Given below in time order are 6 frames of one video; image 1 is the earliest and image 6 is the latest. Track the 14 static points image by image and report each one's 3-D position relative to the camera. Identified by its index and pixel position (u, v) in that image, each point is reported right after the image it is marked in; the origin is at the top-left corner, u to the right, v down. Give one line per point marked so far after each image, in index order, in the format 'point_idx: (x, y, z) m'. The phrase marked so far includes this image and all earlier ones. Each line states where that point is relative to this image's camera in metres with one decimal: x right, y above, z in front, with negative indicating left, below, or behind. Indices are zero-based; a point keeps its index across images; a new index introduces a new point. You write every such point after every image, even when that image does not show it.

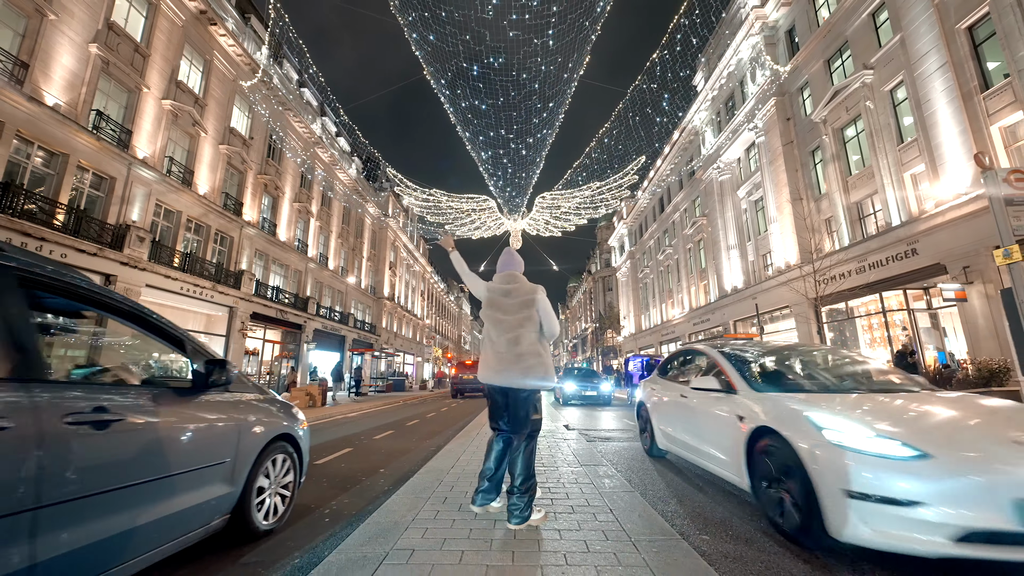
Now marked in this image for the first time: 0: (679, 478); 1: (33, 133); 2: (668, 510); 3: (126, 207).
0: (+1.9, -2.1, +4.8) m
1: (-13.1, +4.2, +11.8) m
2: (+1.4, -1.9, +3.9) m
3: (-12.9, +2.7, +14.3) m
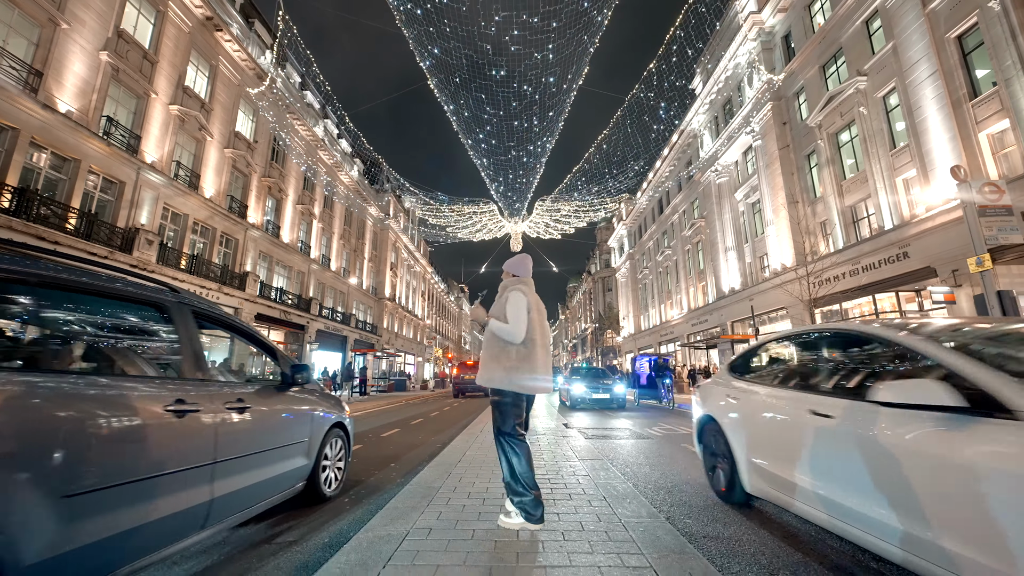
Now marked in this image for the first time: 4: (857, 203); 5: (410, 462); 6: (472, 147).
0: (+1.9, -2.2, +5.1) m
1: (-13.1, +4.1, +12.1) m
2: (+1.4, -2.0, +4.2) m
3: (-12.8, +2.6, +14.7) m
4: (+13.2, +3.2, +16.5) m
5: (-1.3, -2.2, +5.6) m
6: (-1.0, +3.7, +11.0) m
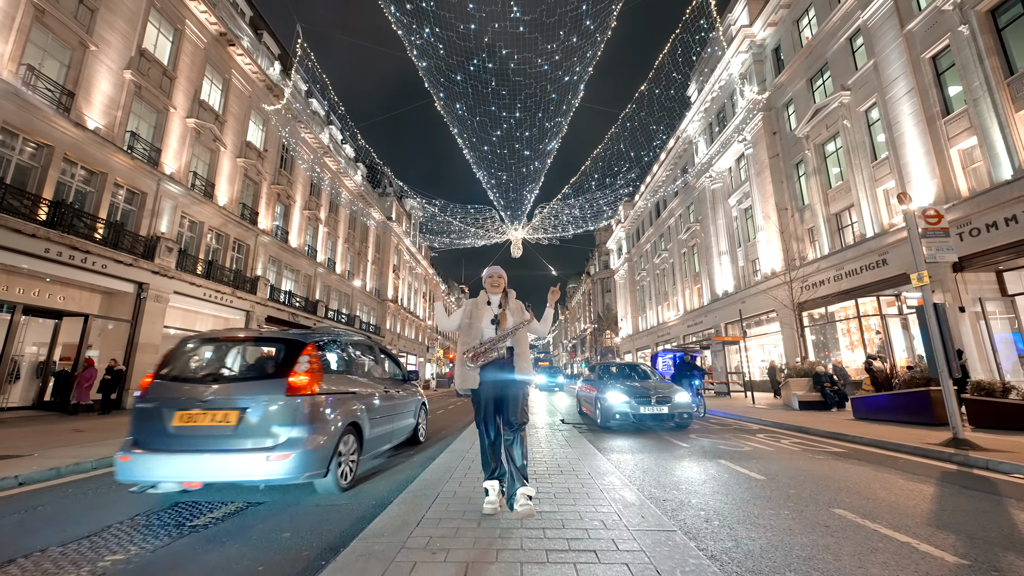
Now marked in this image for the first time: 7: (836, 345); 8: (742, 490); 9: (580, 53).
0: (+1.9, -2.4, +5.9) m
1: (-13.0, +4.0, +13.0) m
2: (+1.4, -2.2, +5.0) m
3: (-12.8, +2.5, +15.5) m
4: (+13.2, +3.1, +17.3) m
5: (-1.3, -2.4, +6.4) m
6: (-1.0, +3.5, +11.8) m
7: (+12.7, -2.2, +16.8) m
8: (+2.2, -2.0, +4.1) m
9: (+1.4, +4.8, +8.7) m
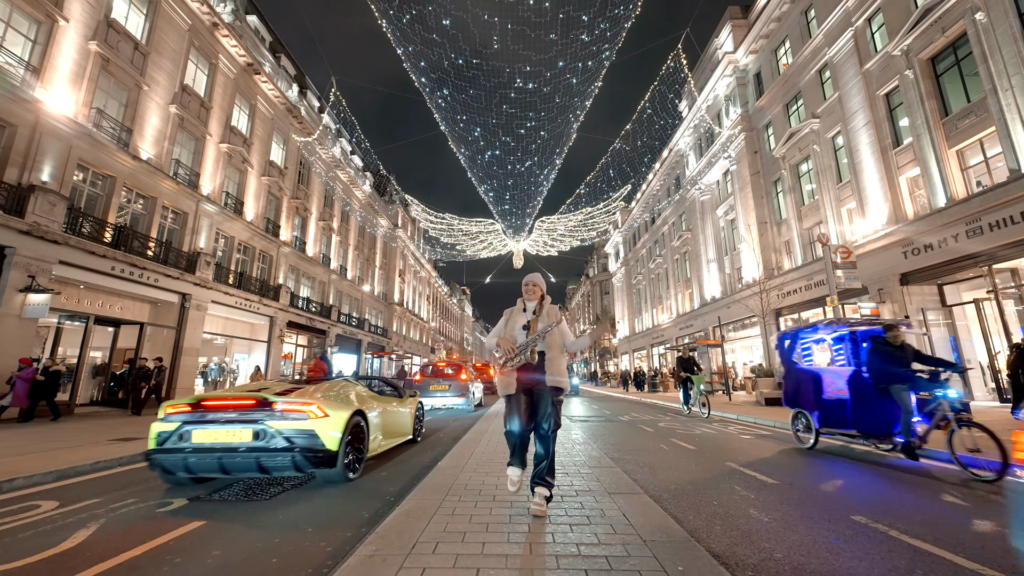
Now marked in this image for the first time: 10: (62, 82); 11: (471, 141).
0: (+2.0, -2.7, +7.7) m
1: (-13.0, +3.6, +14.8) m
2: (+1.5, -2.5, +6.8) m
3: (-12.7, +2.1, +17.3) m
4: (+13.3, +2.7, +19.1) m
5: (-1.2, -2.8, +8.2) m
6: (-0.9, +3.1, +13.6) m
7: (+12.8, -2.6, +18.6) m
8: (+2.2, -2.3, +5.9) m
9: (+1.5, +4.4, +10.5) m
10: (-13.1, +6.0, +12.5) m
11: (-1.1, +3.9, +11.5) m
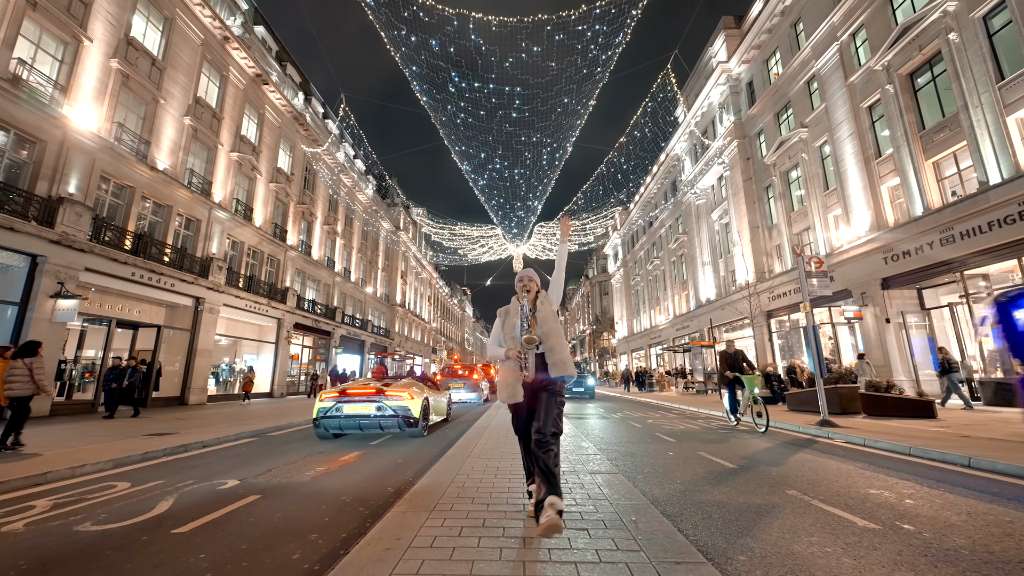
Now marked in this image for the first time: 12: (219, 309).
0: (+2.0, -2.9, +8.4) m
1: (-13.0, +3.4, +15.5) m
2: (+1.5, -2.7, +7.5) m
3: (-12.7, +1.9, +18.0) m
4: (+13.3, +2.6, +19.8) m
5: (-1.2, -3.0, +8.9) m
6: (-0.9, +2.9, +14.3) m
7: (+12.8, -2.7, +19.4) m
8: (+2.2, -2.5, +6.6) m
9: (+1.4, +4.2, +11.2) m
10: (-13.1, +5.8, +13.2) m
11: (-1.1, +3.8, +12.2) m
12: (-12.5, -0.9, +18.4) m
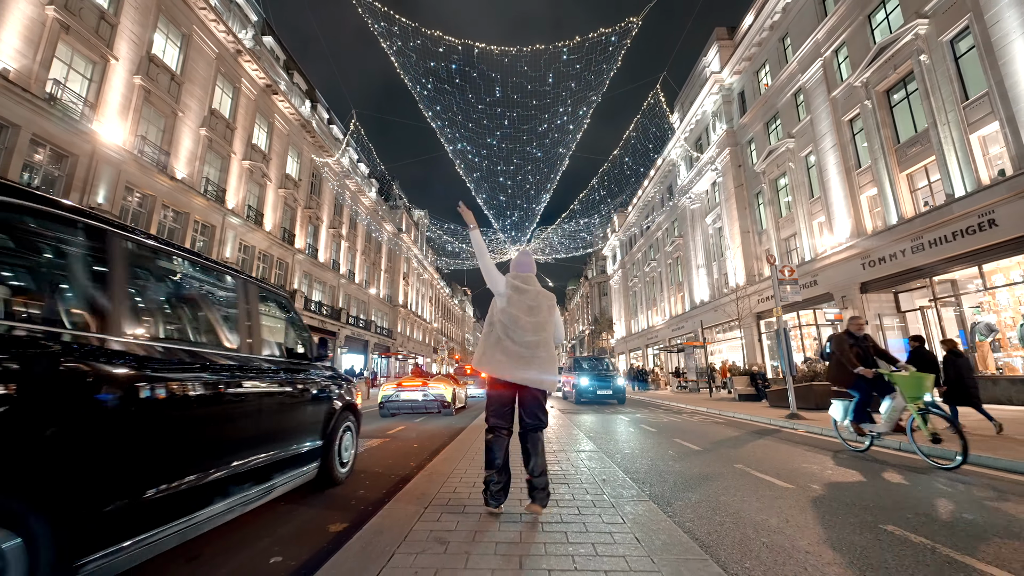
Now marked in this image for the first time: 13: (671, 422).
0: (+2.0, -3.0, +9.3) m
1: (-13.0, +3.3, +16.4) m
2: (+1.5, -2.8, +8.4) m
3: (-12.7, +1.8, +18.9) m
4: (+13.3, +2.4, +20.7) m
5: (-1.2, -3.1, +9.8) m
6: (-0.9, +2.8, +15.2) m
7: (+12.8, -2.9, +20.3) m
8: (+2.2, -2.6, +7.5) m
9: (+1.4, +4.1, +12.1) m
10: (-13.1, +5.7, +14.1) m
11: (-1.1, +3.6, +13.1) m
12: (-12.5, -1.0, +19.3) m
13: (+3.6, -3.1, +10.0) m
